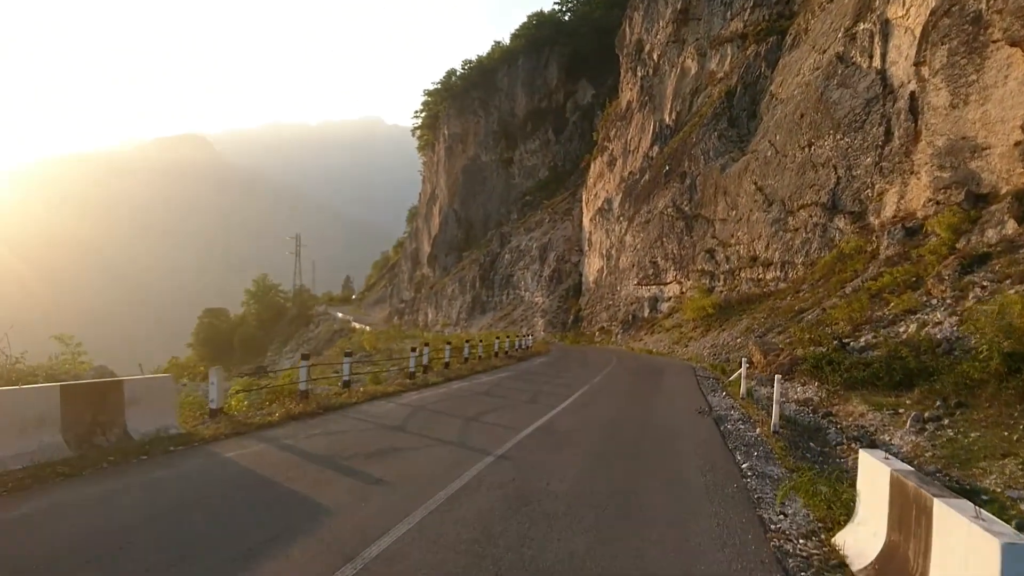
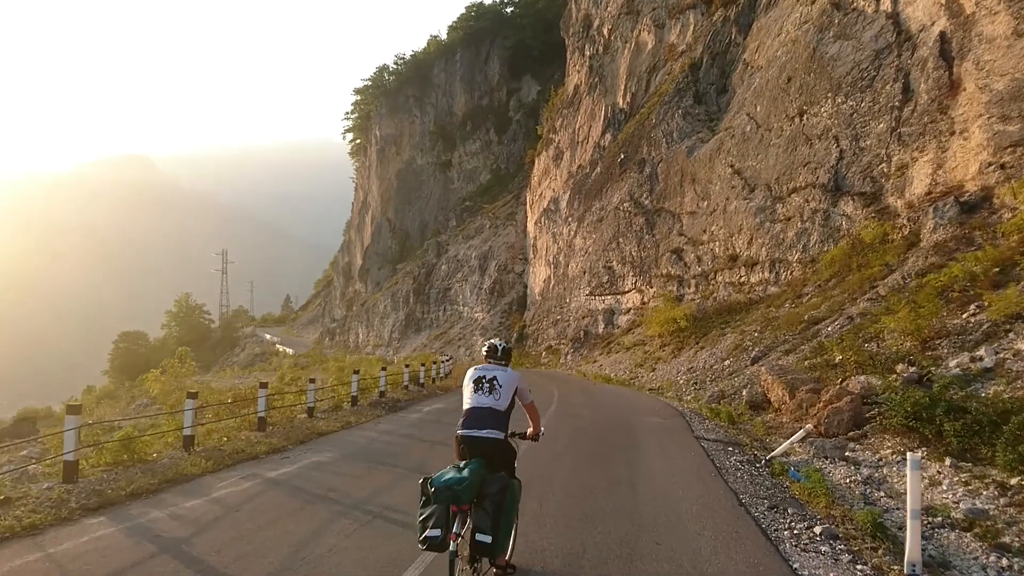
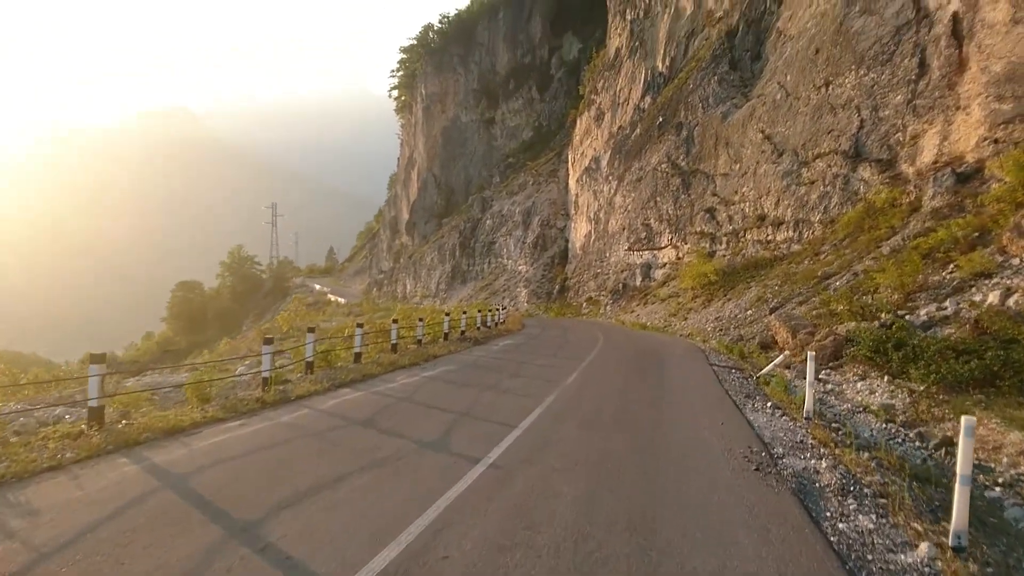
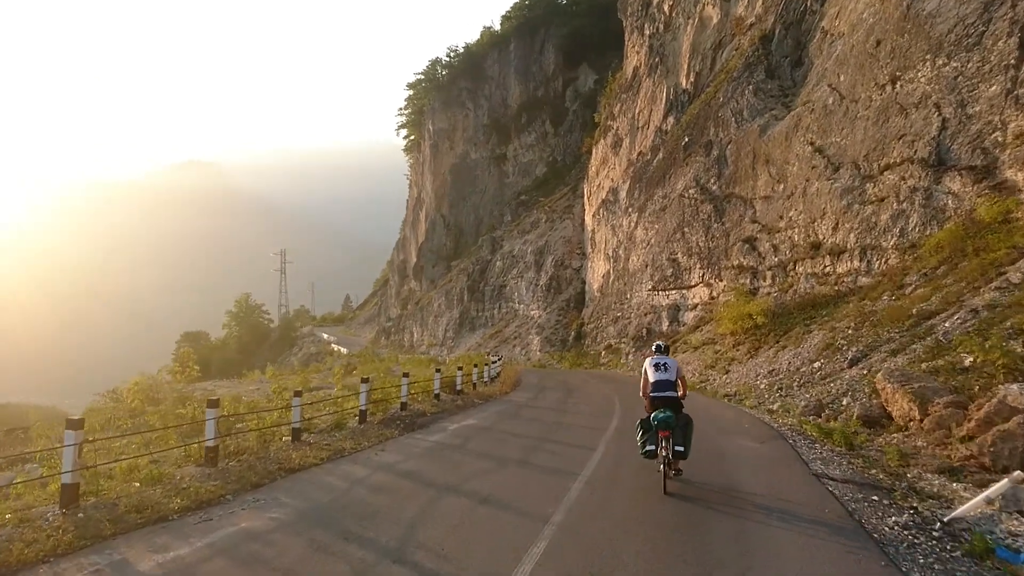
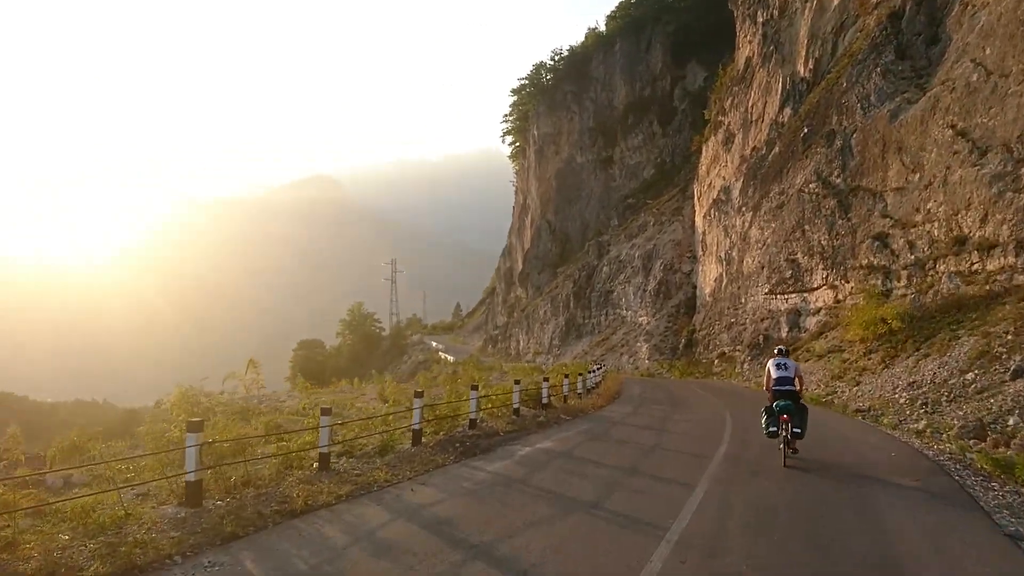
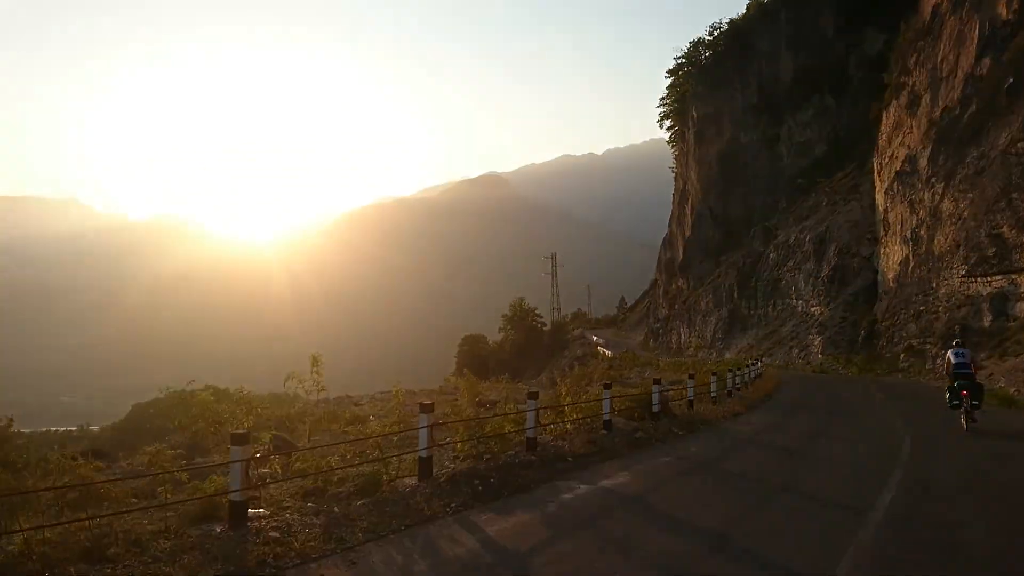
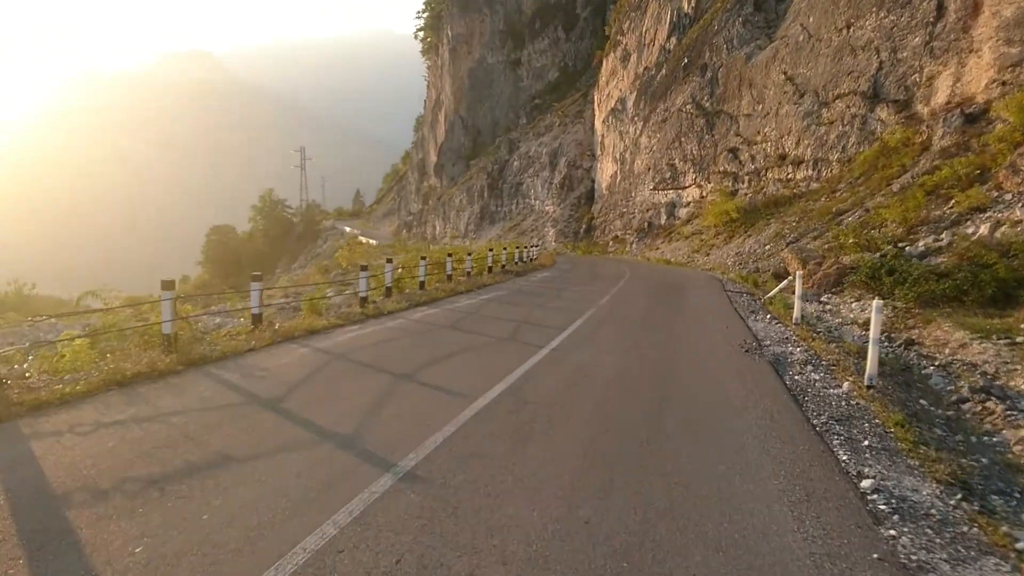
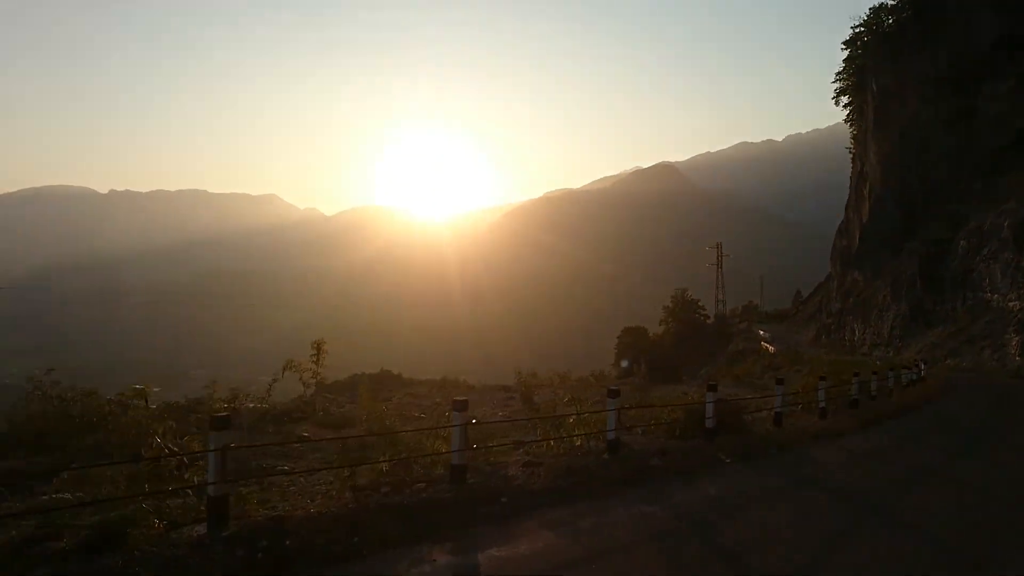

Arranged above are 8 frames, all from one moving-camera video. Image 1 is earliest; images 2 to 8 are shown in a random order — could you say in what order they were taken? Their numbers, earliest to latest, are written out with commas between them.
7, 3, 2, 4, 5, 6, 8
